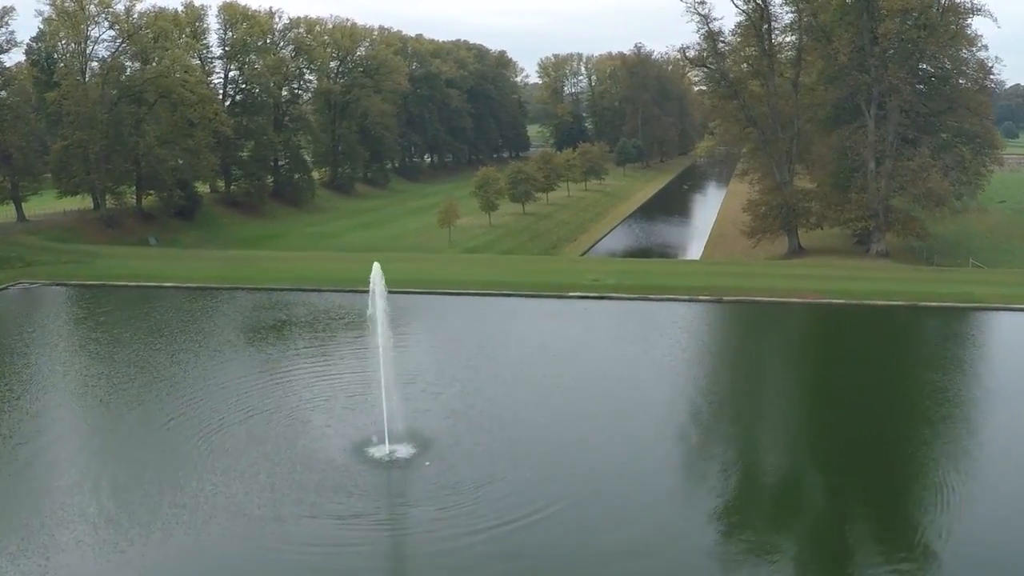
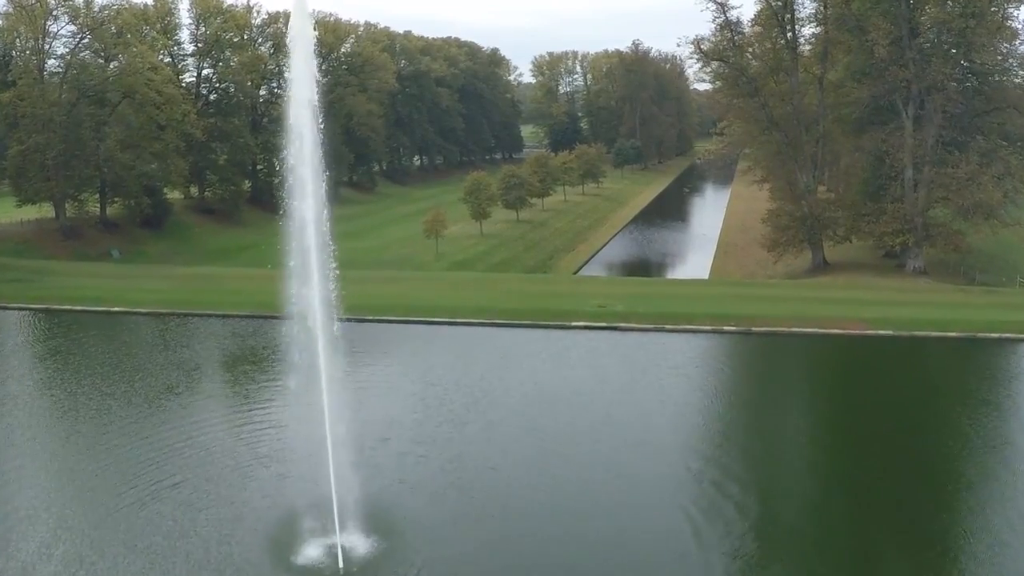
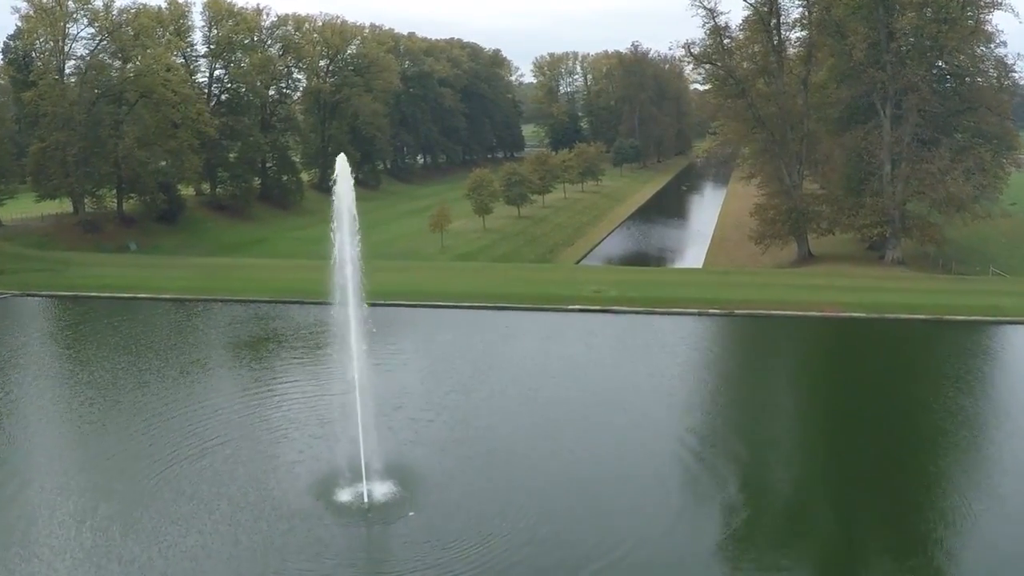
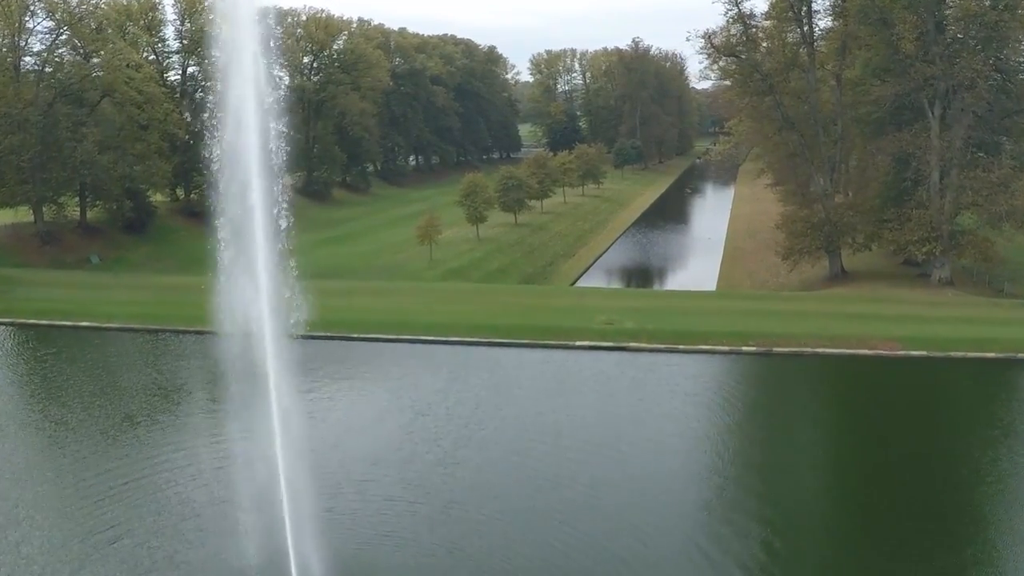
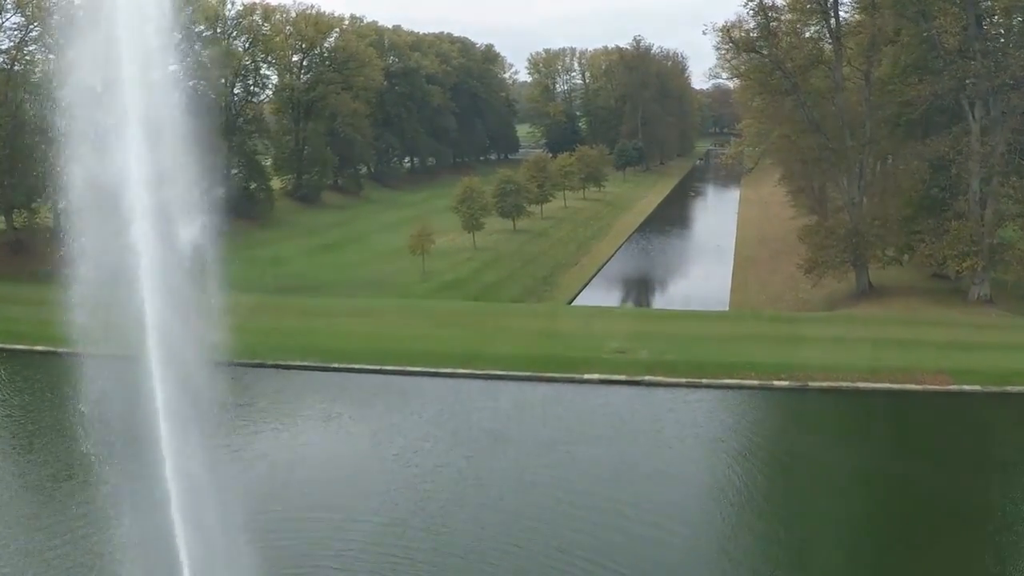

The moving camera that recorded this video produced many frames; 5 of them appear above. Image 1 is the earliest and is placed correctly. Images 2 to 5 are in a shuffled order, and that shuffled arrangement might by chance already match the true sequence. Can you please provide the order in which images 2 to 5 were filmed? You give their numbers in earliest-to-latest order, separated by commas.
3, 2, 4, 5
